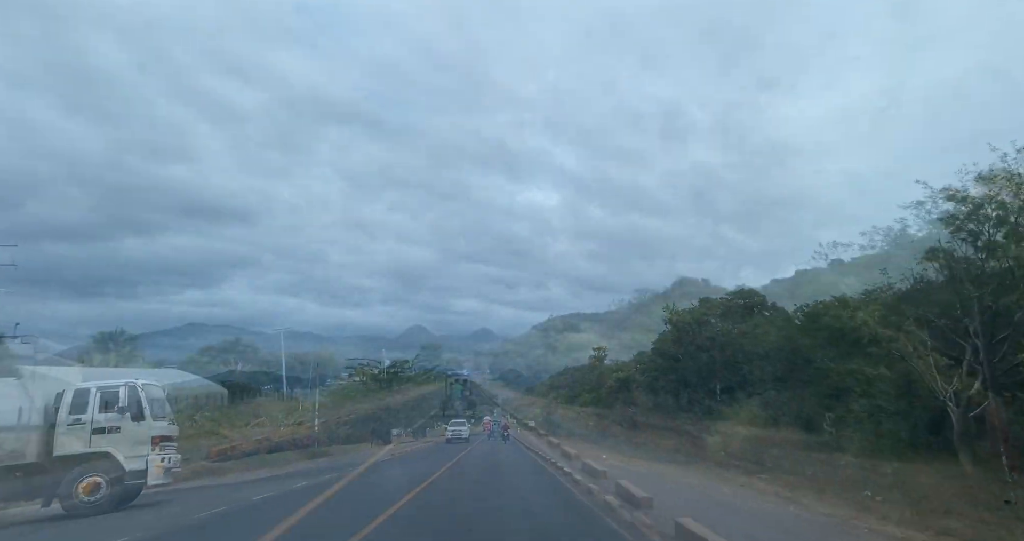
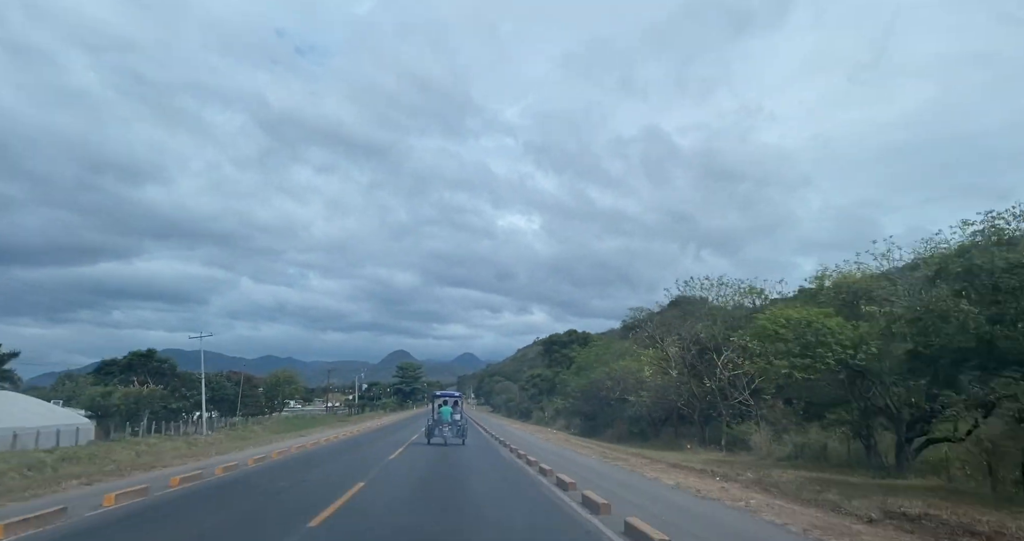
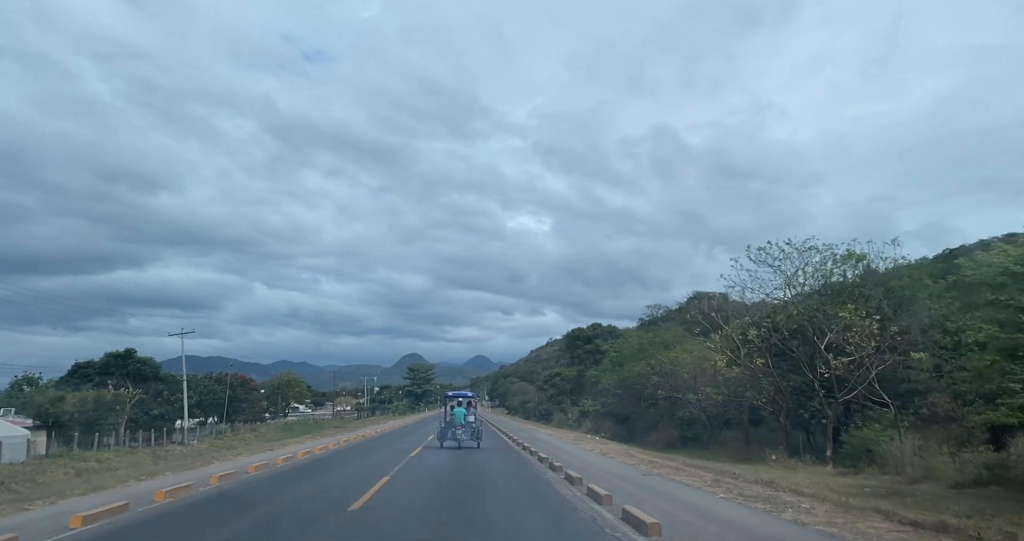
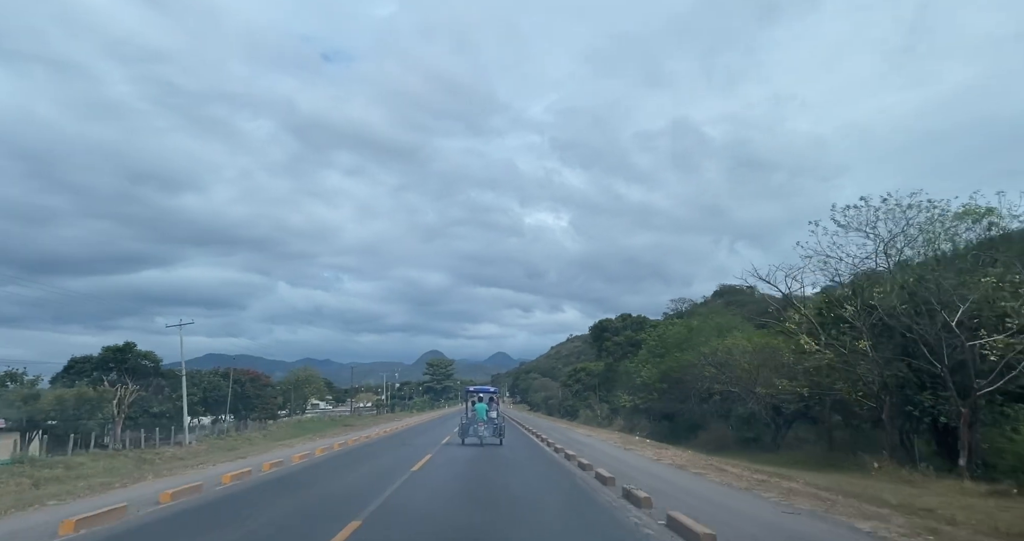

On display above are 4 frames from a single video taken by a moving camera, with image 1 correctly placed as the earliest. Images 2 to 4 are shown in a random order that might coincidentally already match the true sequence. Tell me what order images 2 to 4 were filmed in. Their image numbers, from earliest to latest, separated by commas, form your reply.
2, 3, 4
